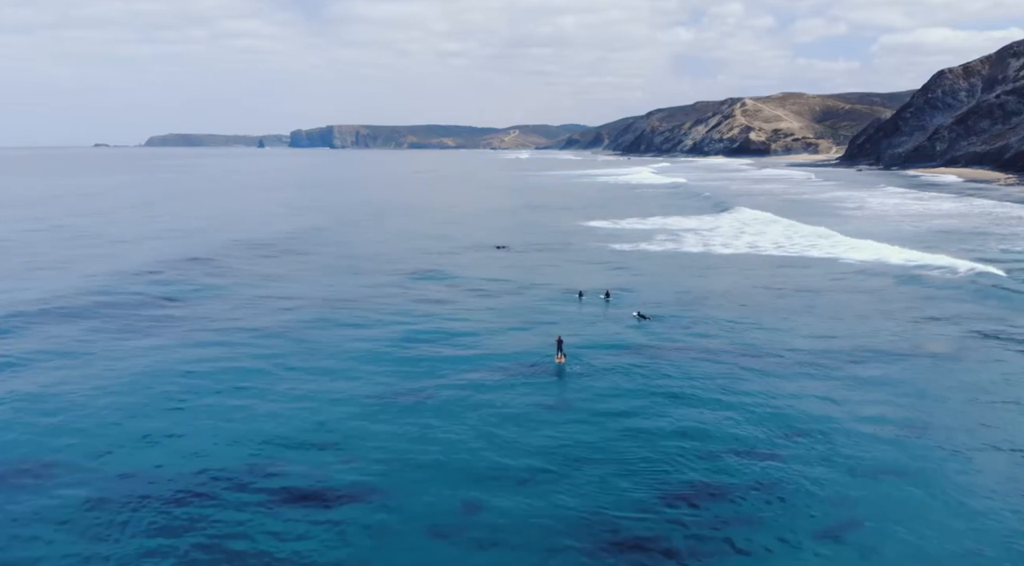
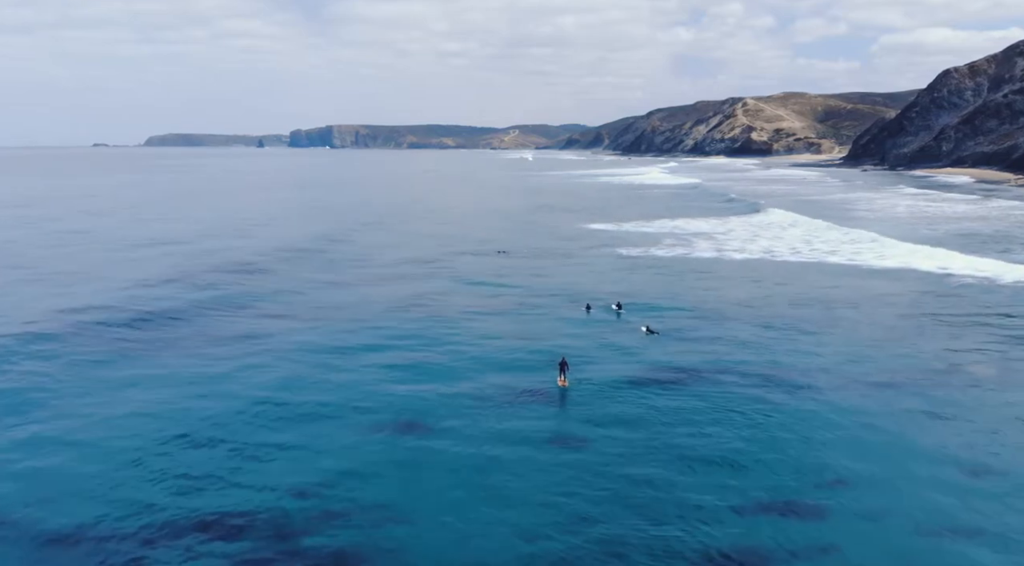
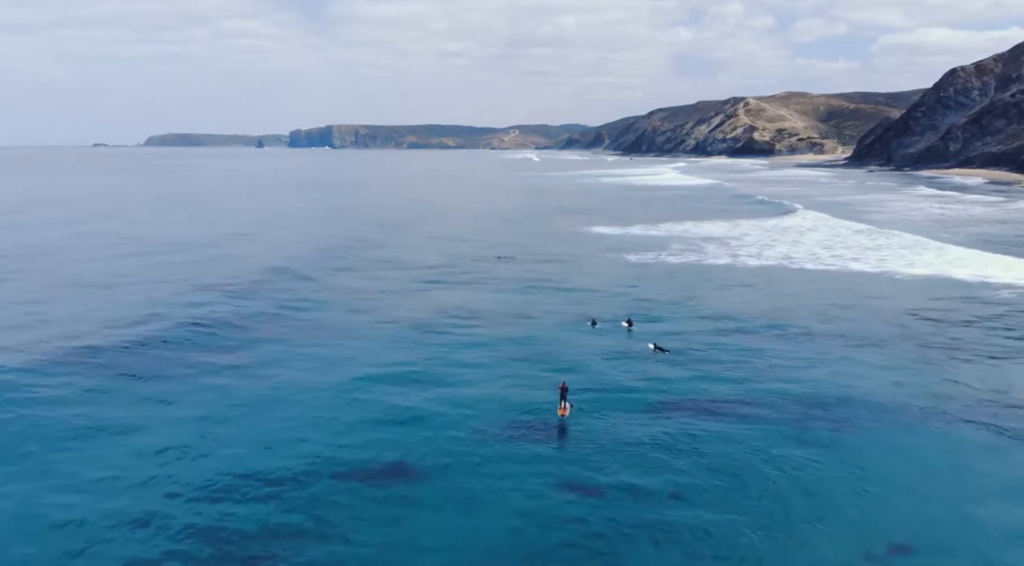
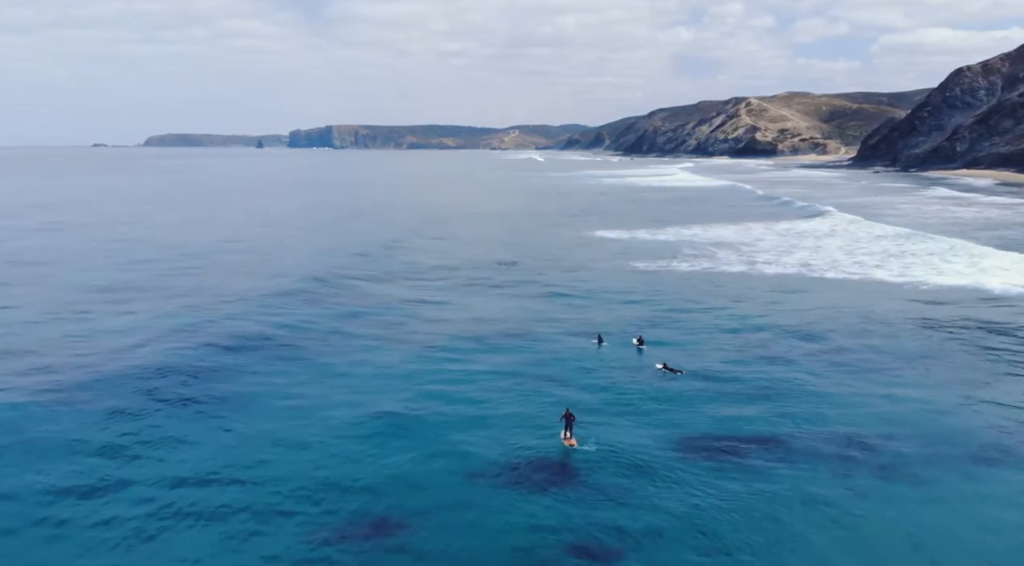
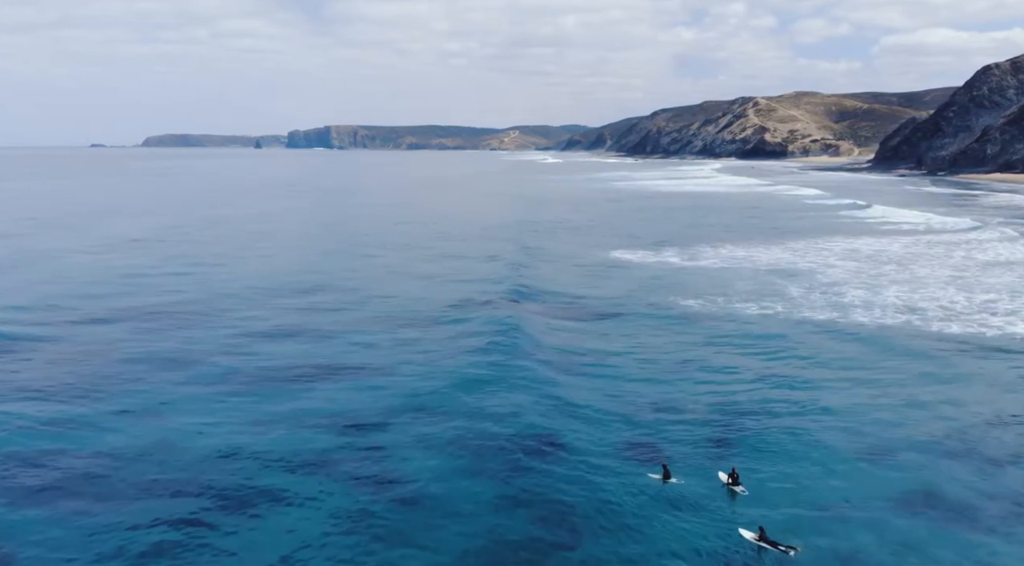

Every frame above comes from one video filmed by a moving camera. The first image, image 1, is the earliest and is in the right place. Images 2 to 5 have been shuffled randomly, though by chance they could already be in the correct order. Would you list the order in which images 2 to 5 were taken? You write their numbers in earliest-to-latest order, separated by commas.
2, 3, 4, 5
